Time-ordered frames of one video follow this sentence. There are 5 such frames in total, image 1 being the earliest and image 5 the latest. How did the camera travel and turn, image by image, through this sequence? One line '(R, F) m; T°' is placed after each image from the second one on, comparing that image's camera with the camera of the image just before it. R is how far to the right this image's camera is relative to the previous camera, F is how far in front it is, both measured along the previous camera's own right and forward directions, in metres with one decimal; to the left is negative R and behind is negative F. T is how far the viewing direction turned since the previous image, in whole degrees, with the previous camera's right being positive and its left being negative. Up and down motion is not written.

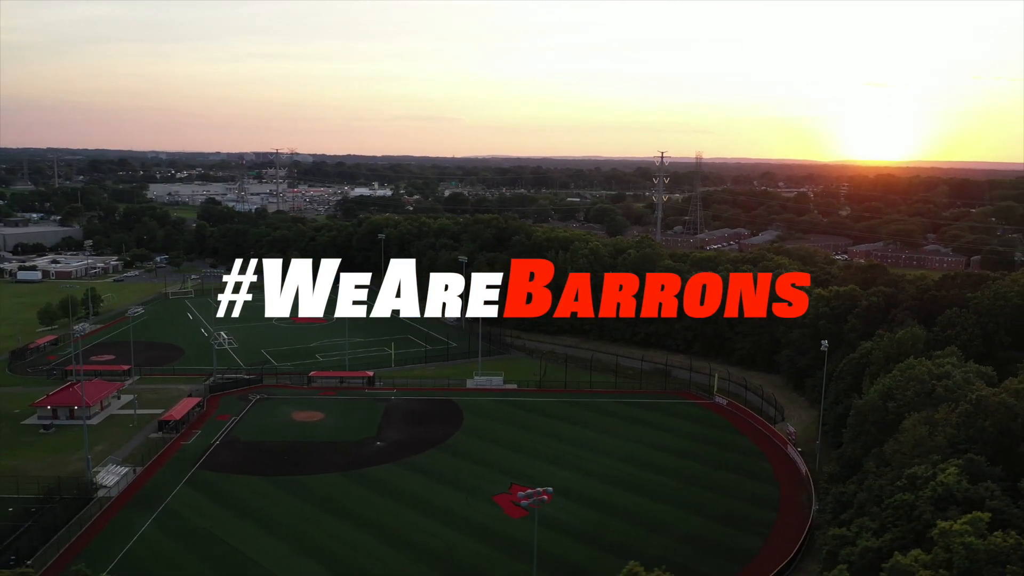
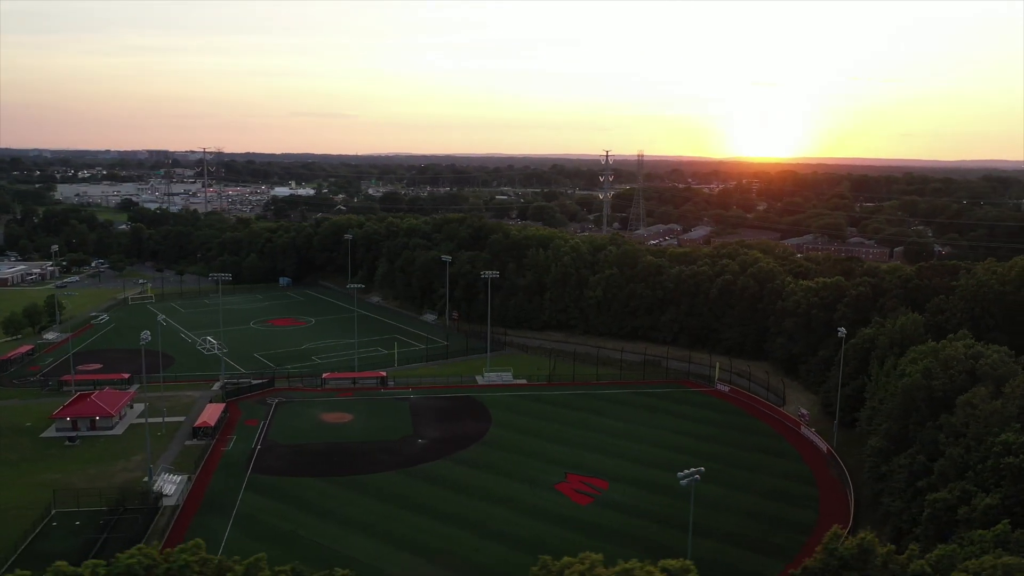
(-7.8, -1.1) m; +7°
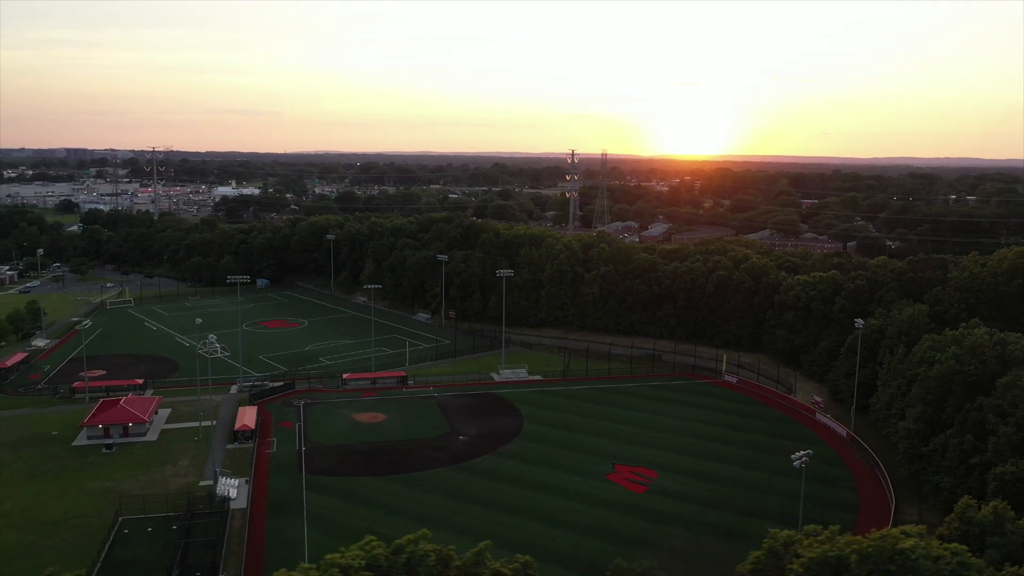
(-6.4, -0.9) m; +5°
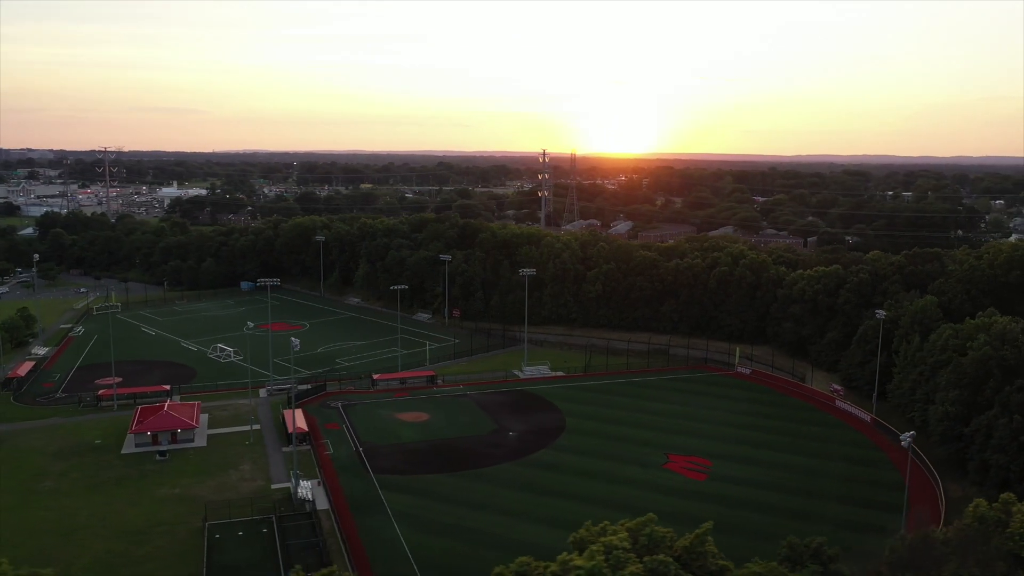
(-6.9, -0.8) m; +5°
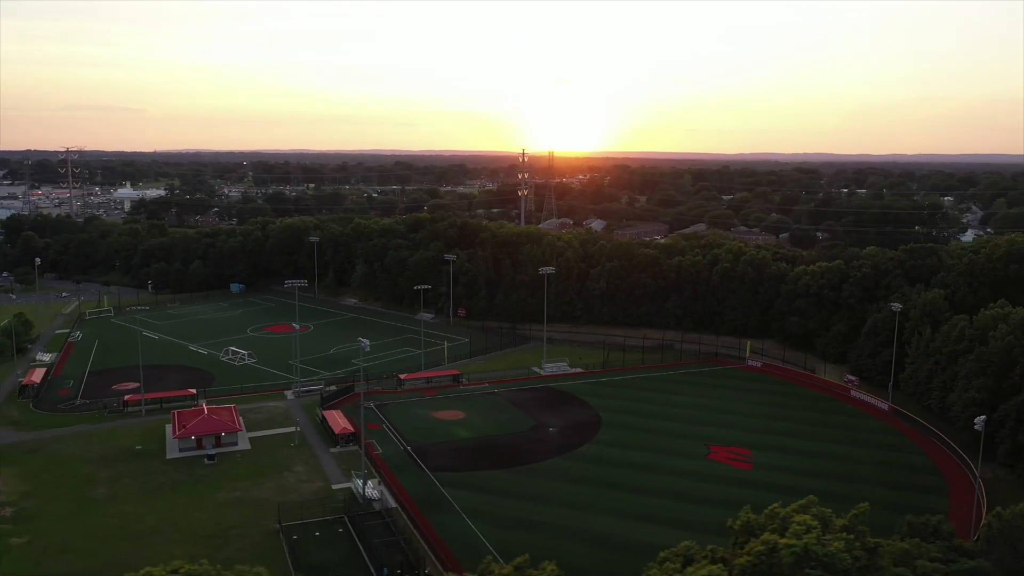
(-5.6, -0.6) m; +4°
